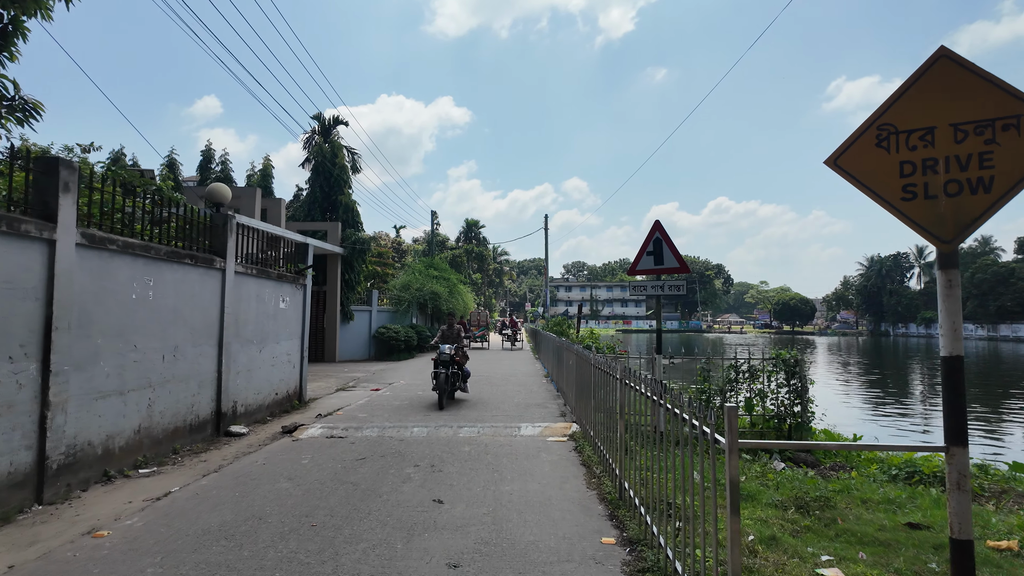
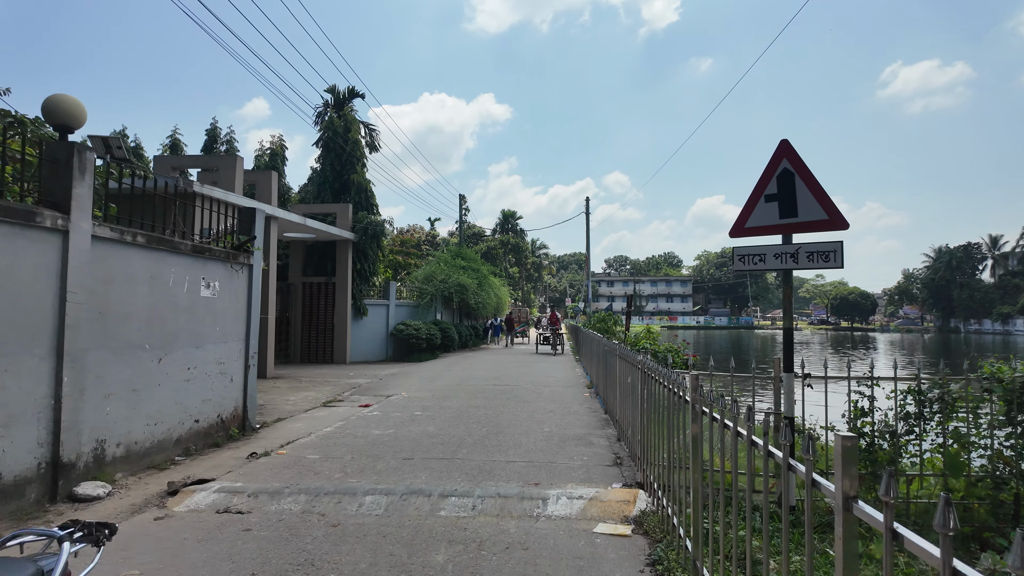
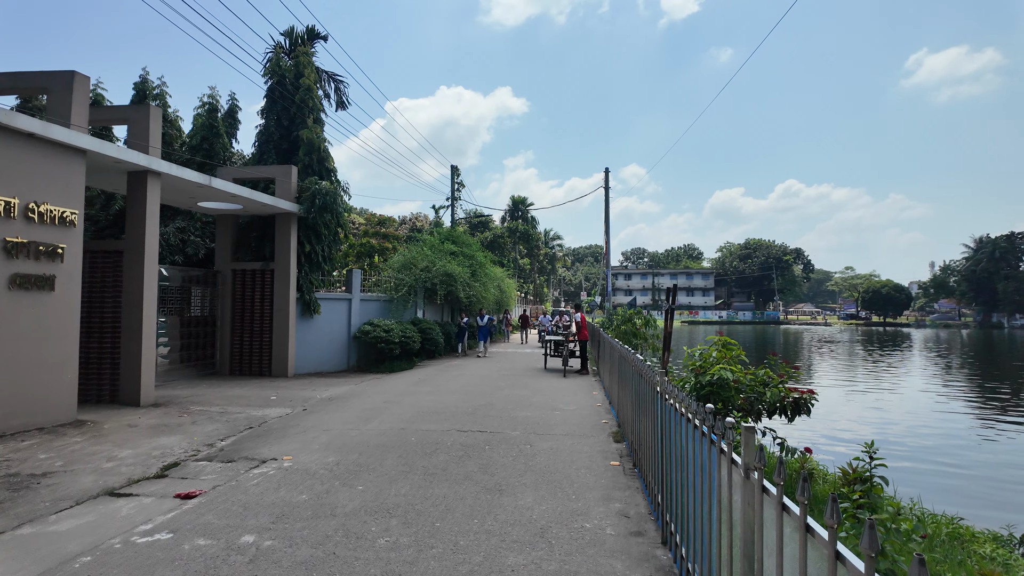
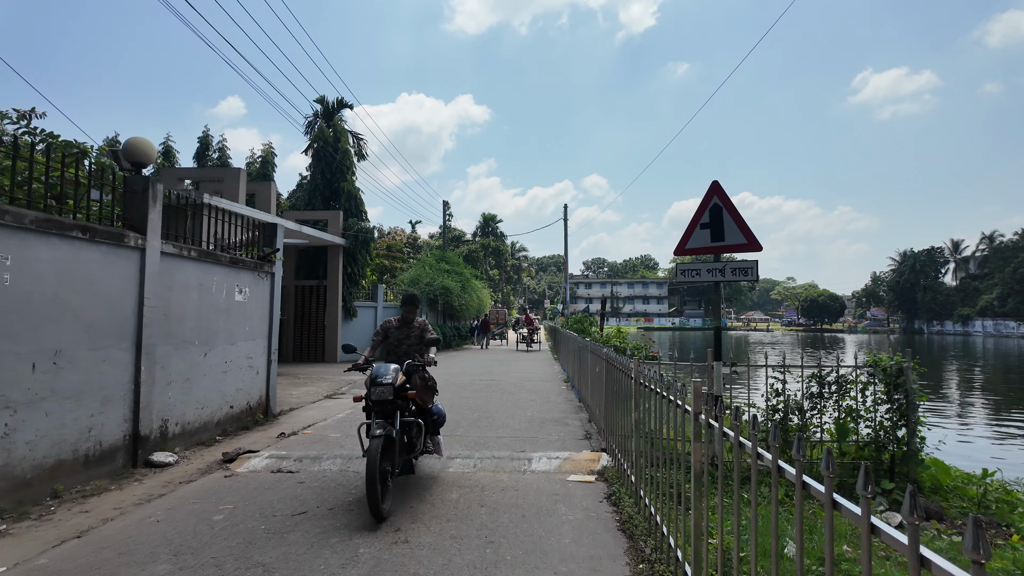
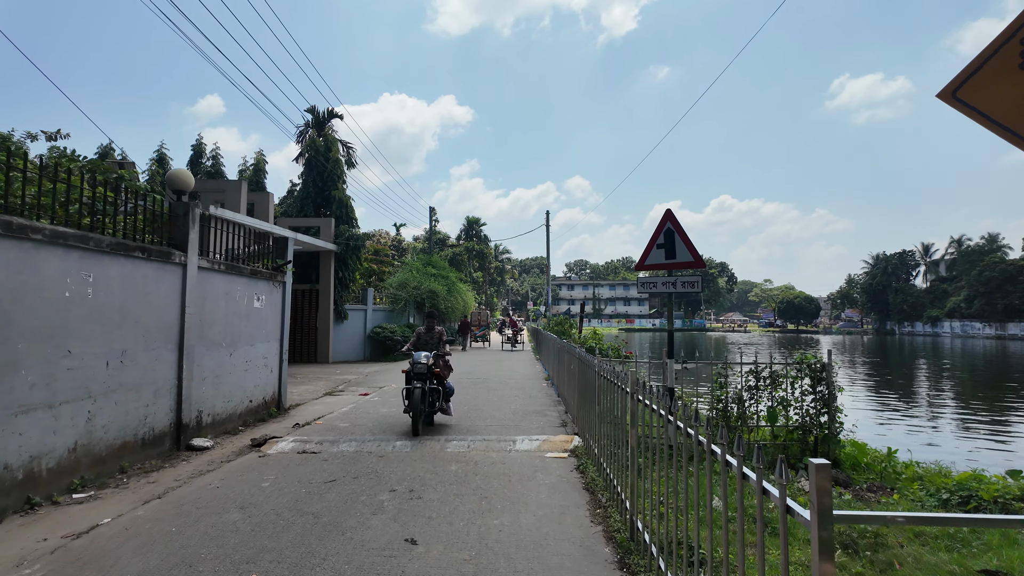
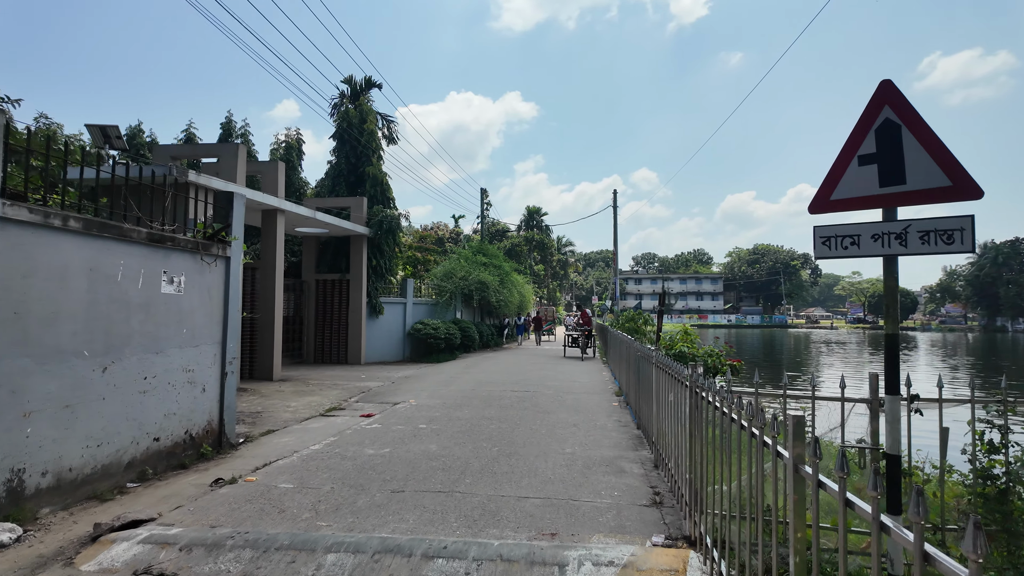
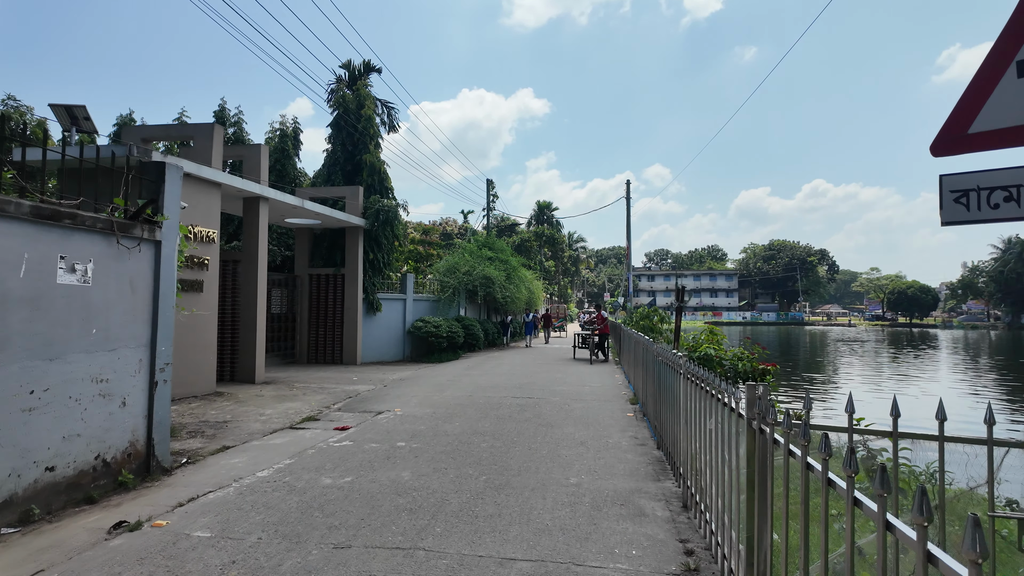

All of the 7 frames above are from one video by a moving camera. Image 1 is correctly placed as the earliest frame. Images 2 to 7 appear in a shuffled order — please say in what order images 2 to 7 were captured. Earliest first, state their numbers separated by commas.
5, 4, 2, 6, 7, 3
